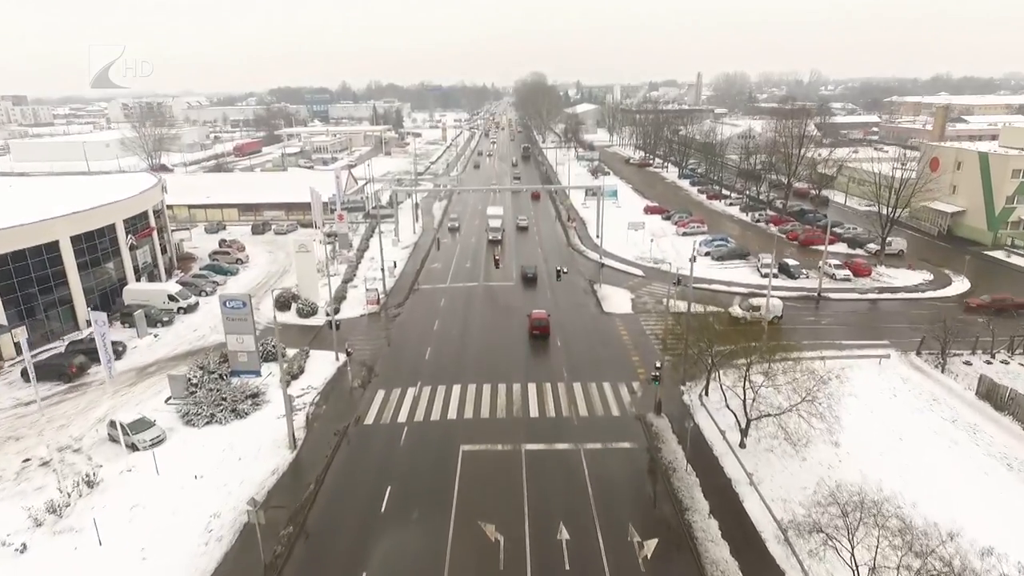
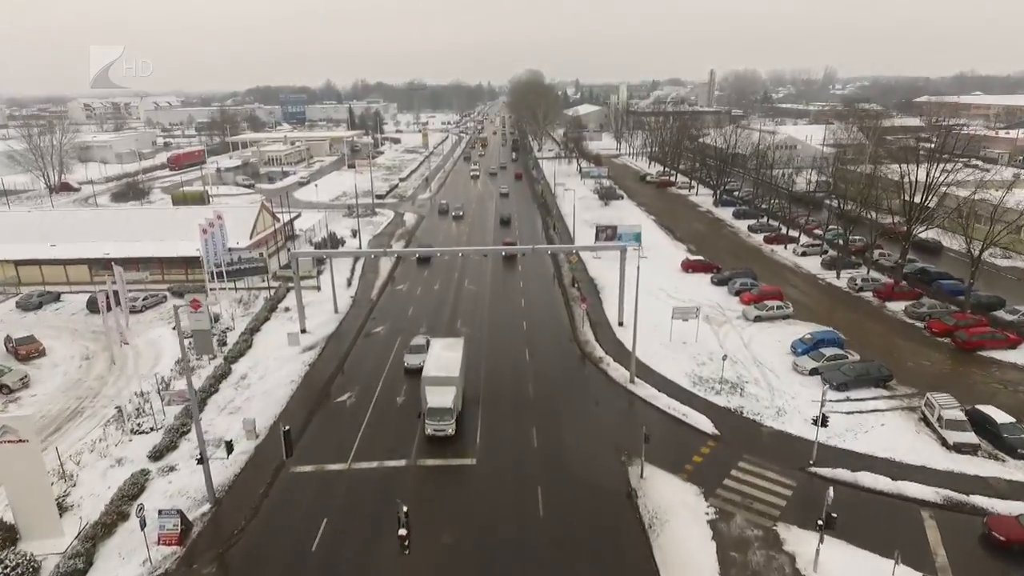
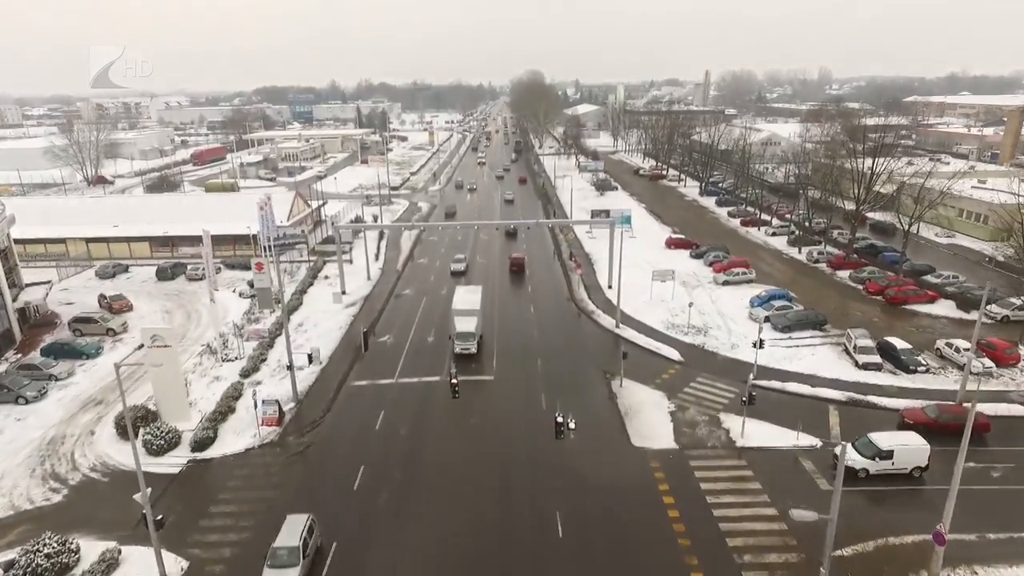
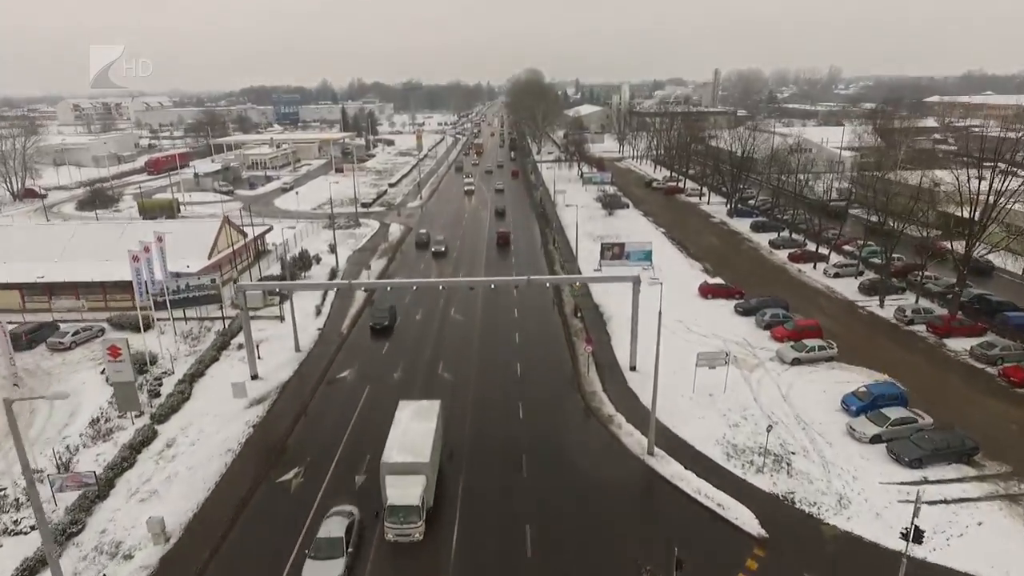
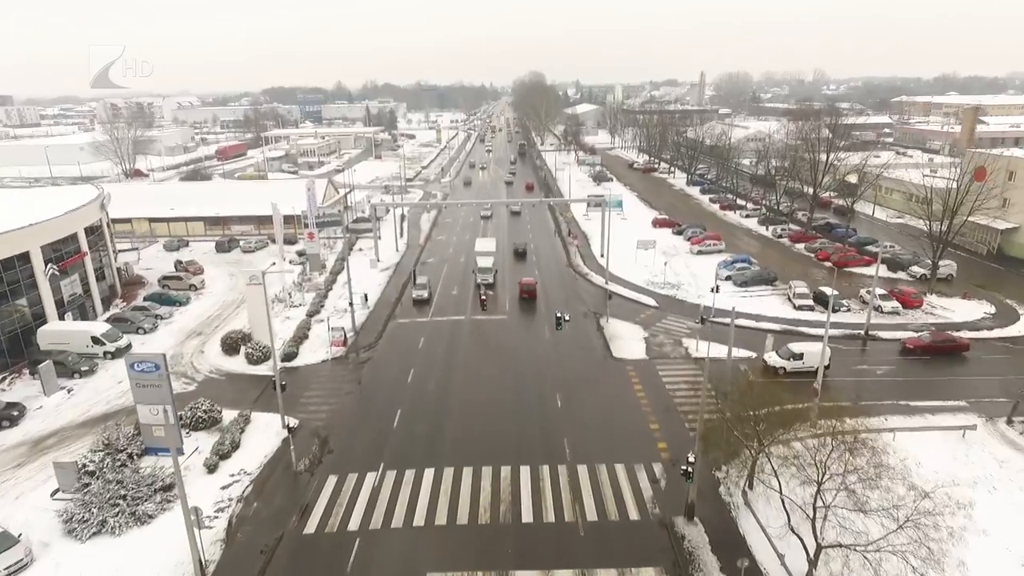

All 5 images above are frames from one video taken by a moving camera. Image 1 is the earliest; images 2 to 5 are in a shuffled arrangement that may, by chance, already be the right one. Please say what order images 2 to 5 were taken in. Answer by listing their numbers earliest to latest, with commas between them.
5, 3, 2, 4
